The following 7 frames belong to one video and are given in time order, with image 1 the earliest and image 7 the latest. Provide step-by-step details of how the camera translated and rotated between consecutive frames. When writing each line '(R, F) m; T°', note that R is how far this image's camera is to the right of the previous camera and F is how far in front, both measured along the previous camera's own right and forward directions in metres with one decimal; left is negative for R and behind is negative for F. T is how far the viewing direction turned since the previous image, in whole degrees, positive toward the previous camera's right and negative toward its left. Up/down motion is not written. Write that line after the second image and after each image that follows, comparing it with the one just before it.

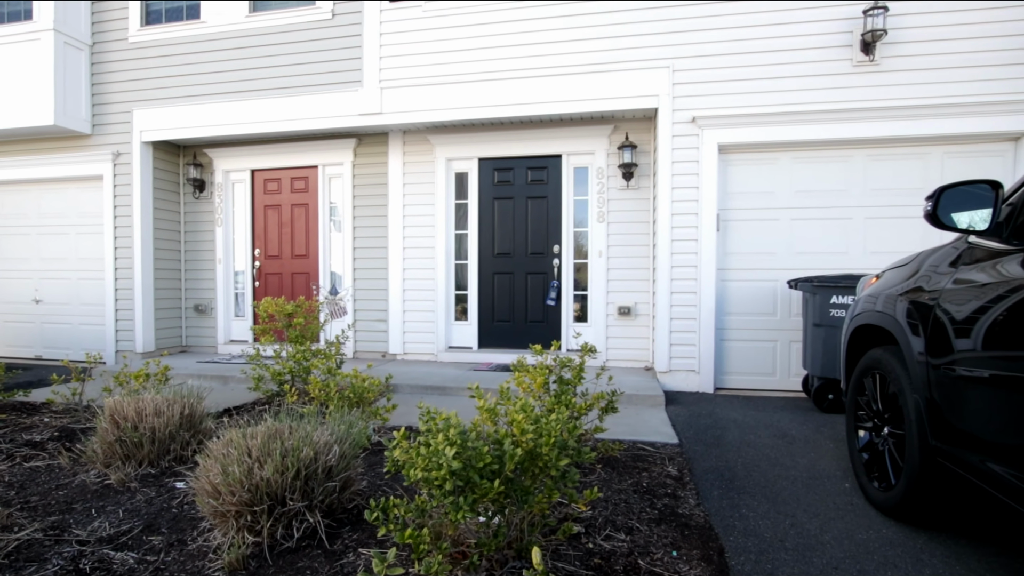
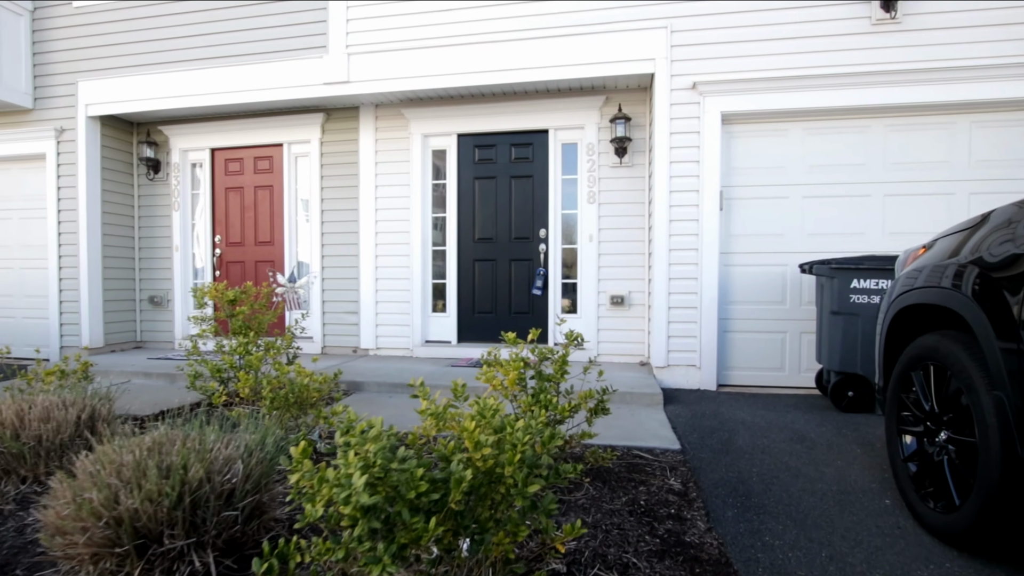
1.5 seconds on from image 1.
(+0.1, +0.5) m; +1°
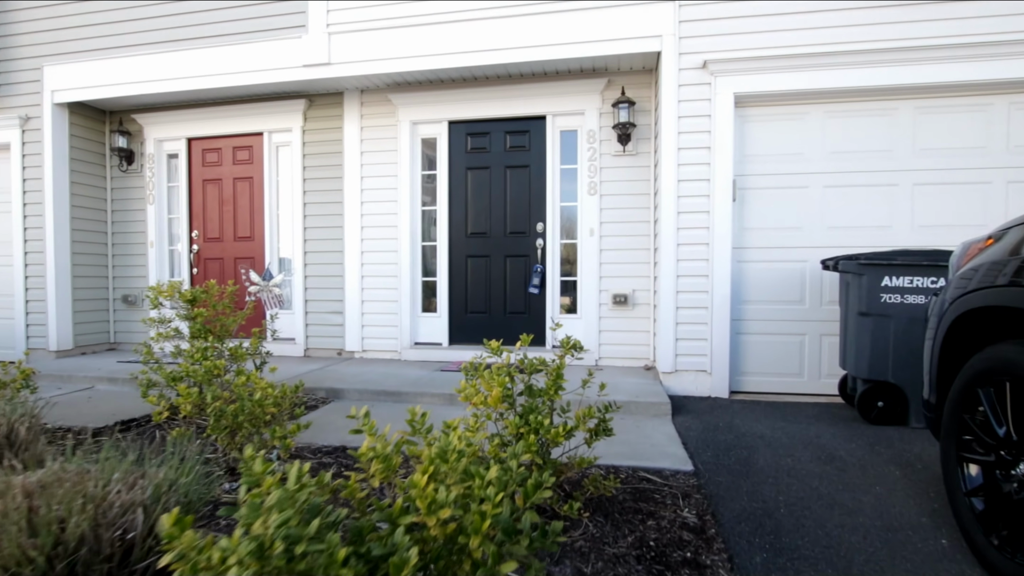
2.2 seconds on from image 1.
(+0.1, +0.4) m; 0°
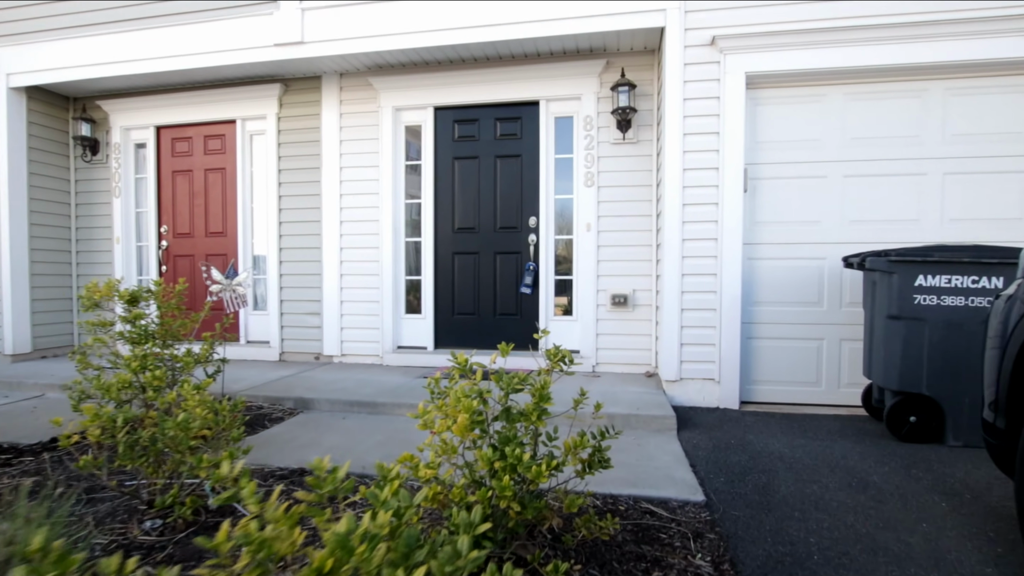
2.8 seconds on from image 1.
(+0.1, +0.4) m; 0°
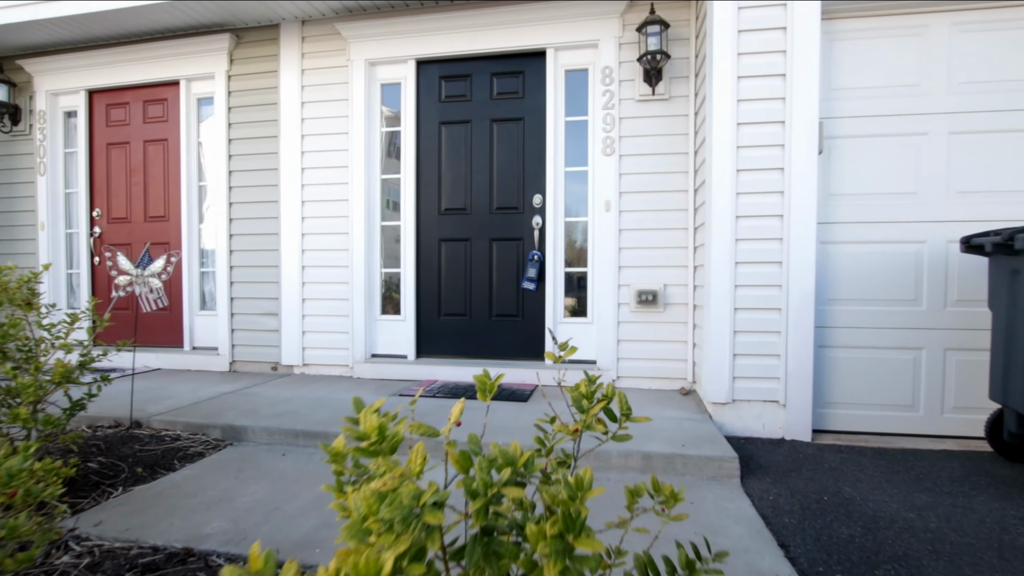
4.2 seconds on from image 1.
(0.0, +0.9) m; 0°
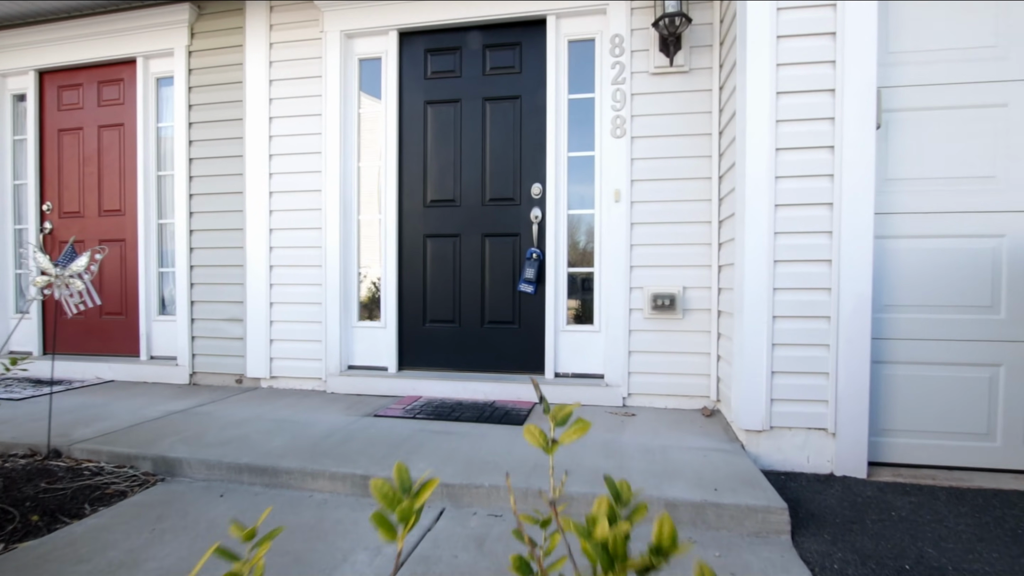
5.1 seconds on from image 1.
(+0.1, +0.5) m; 0°
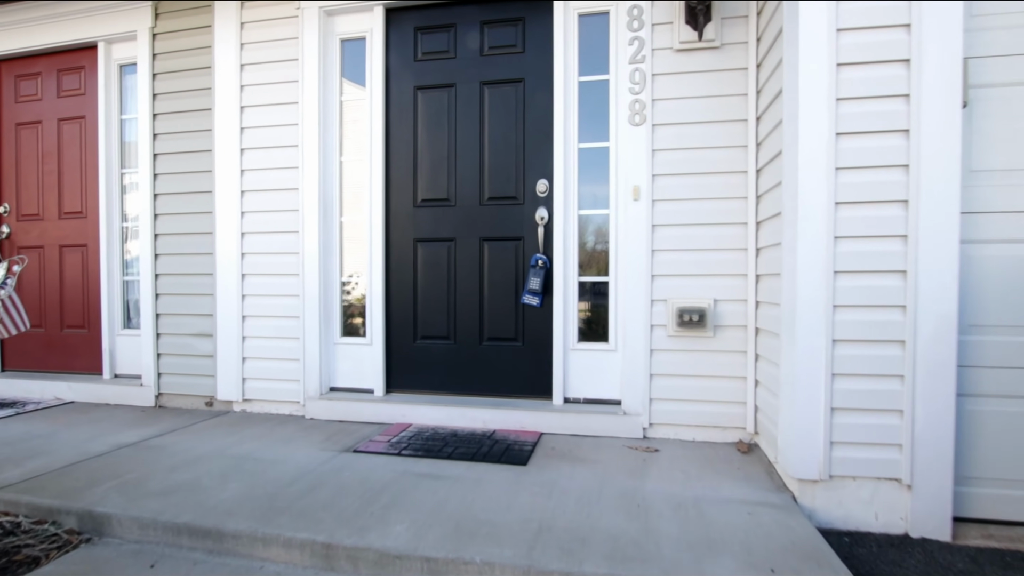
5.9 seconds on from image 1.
(0.0, +0.4) m; -1°
